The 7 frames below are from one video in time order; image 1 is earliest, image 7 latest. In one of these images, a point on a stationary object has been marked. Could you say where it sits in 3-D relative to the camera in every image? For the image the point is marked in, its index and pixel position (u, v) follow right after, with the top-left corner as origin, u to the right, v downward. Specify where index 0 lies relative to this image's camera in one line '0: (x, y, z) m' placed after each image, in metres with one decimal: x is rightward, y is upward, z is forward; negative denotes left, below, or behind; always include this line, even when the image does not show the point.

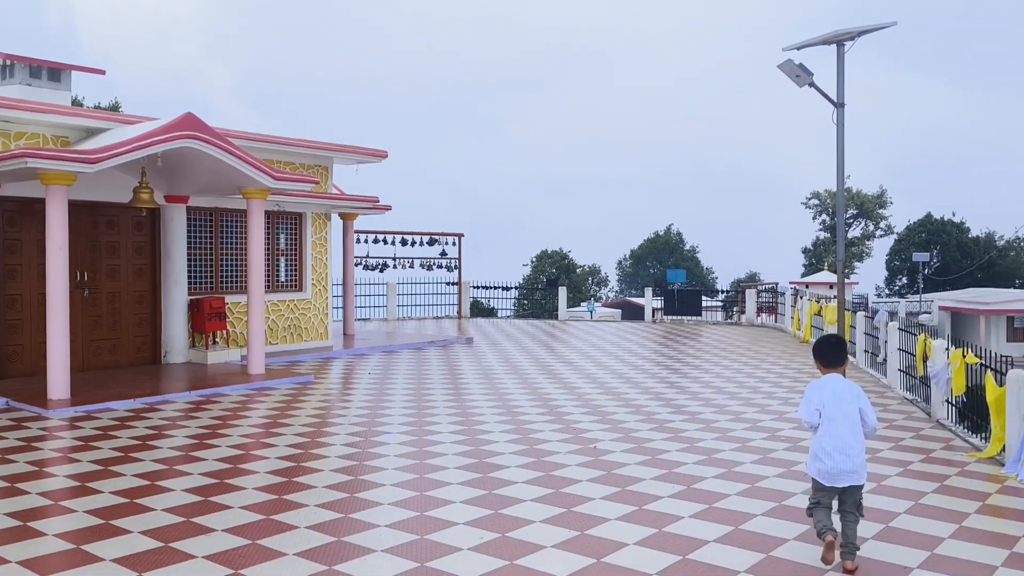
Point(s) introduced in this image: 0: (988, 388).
0: (+4.2, -0.9, +7.4) m
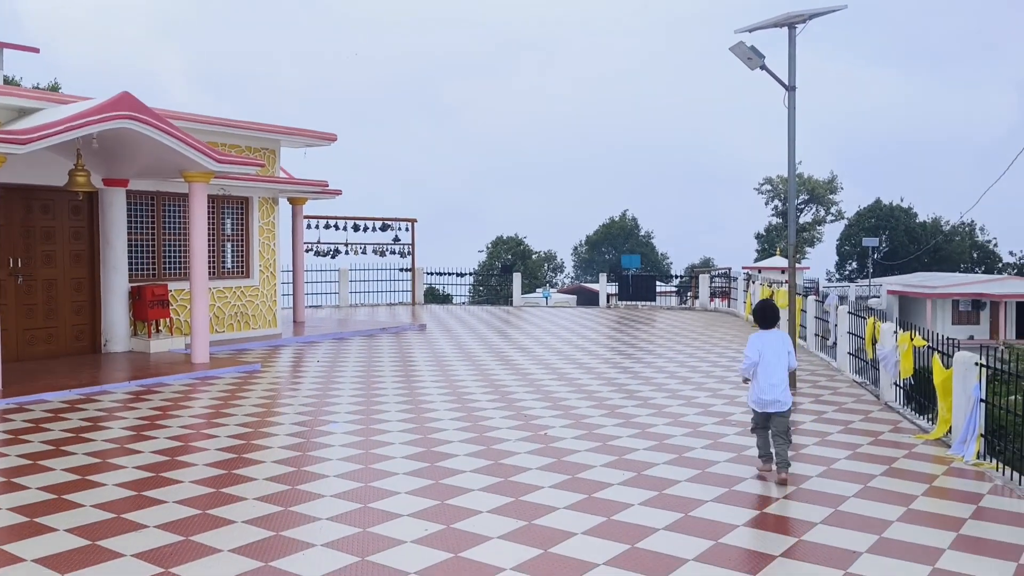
0: (+3.7, -0.7, +7.4) m
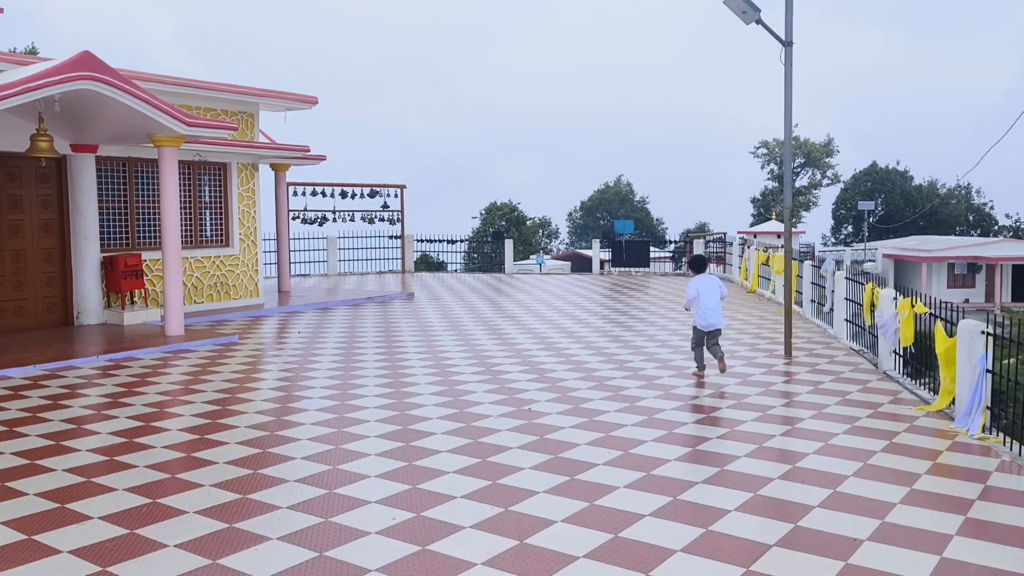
0: (+3.6, -0.4, +7.1) m
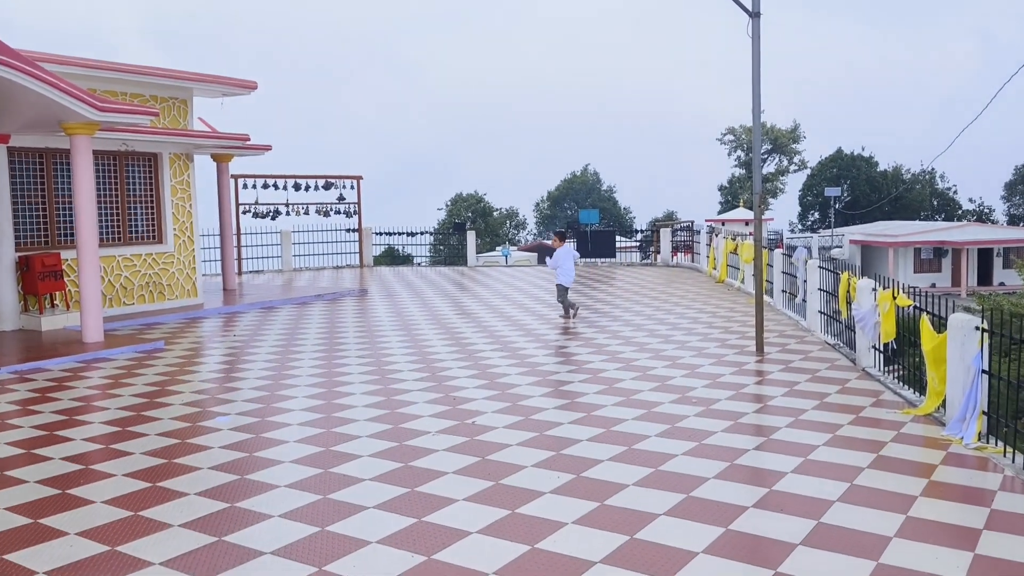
0: (+3.1, -0.4, +6.4) m
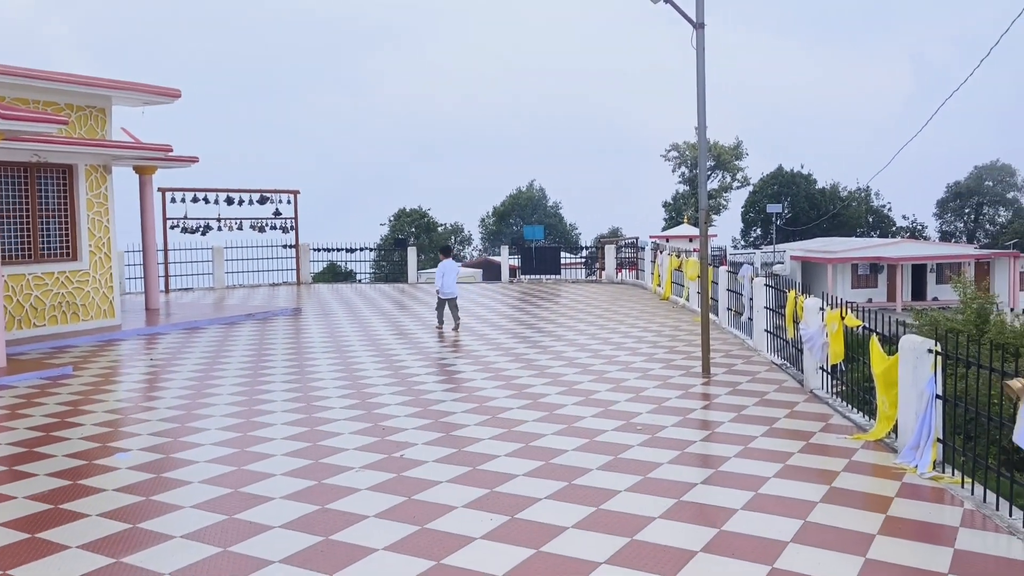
0: (+2.6, -0.5, +6.1) m
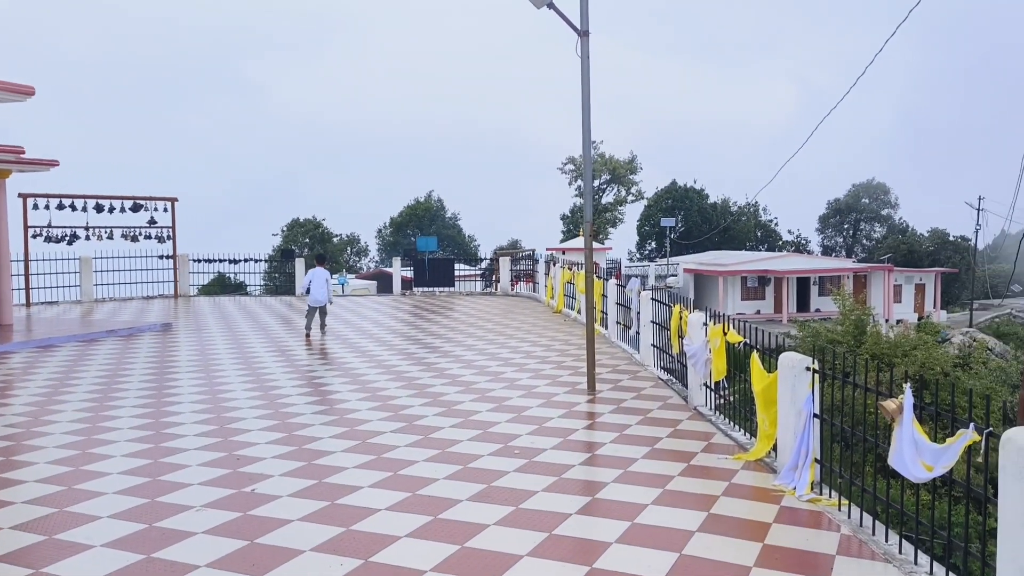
0: (+1.7, -0.6, +6.0) m
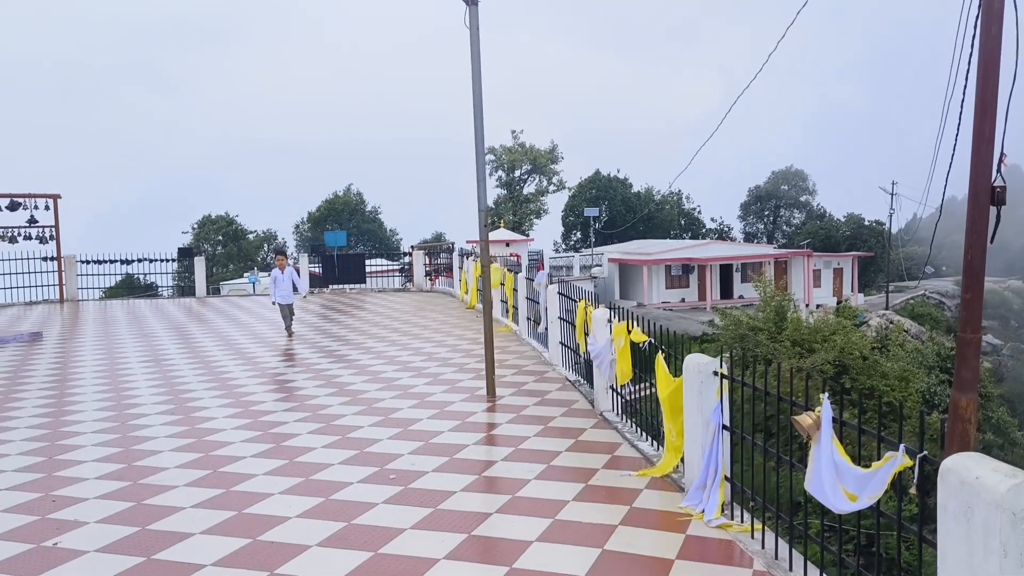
0: (+0.9, -0.6, +5.3) m
